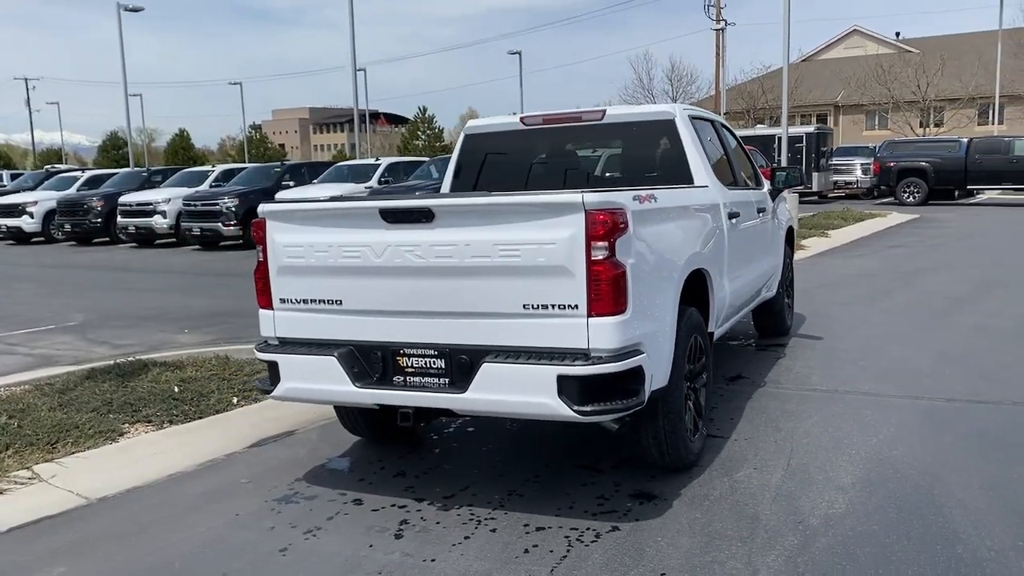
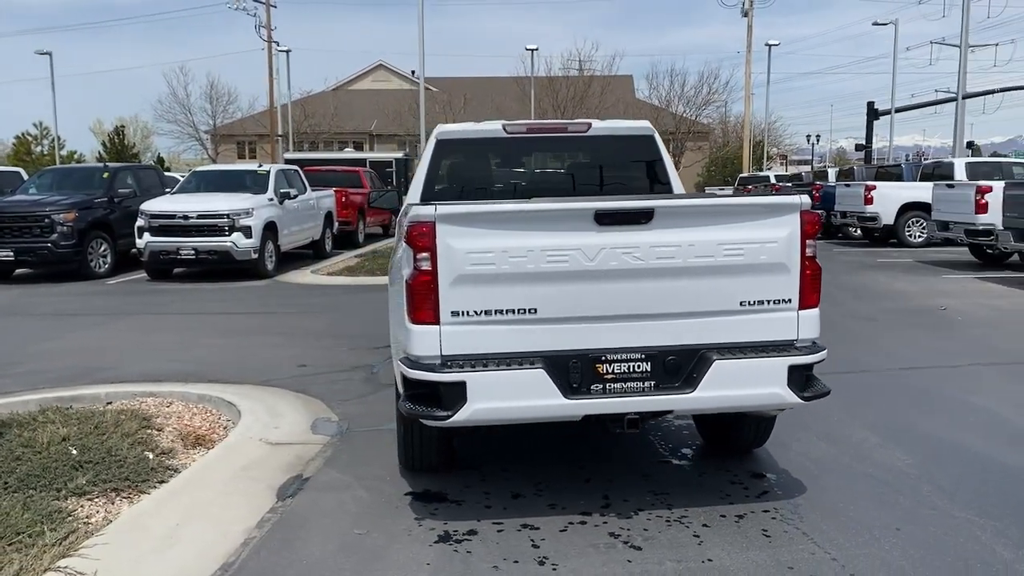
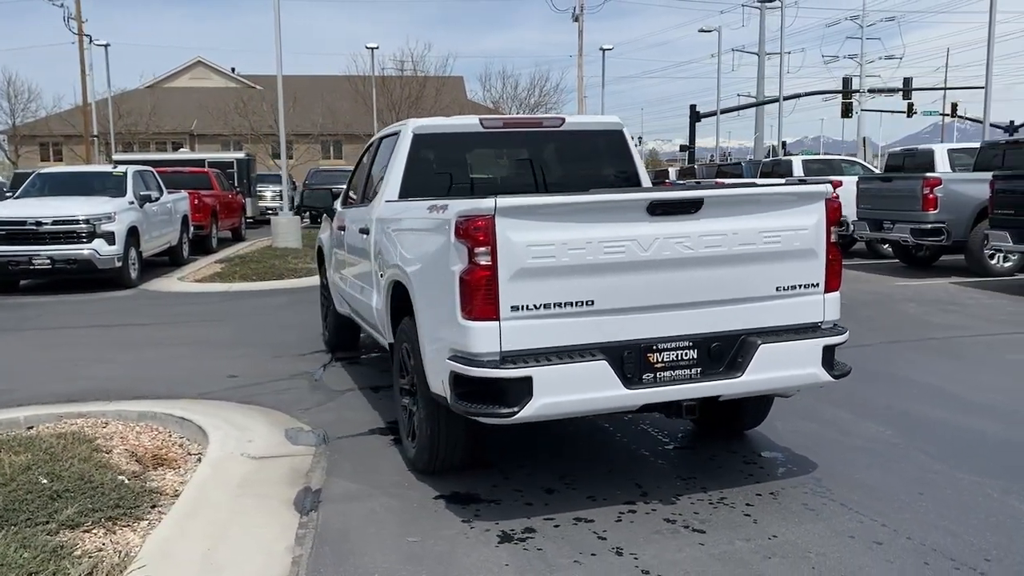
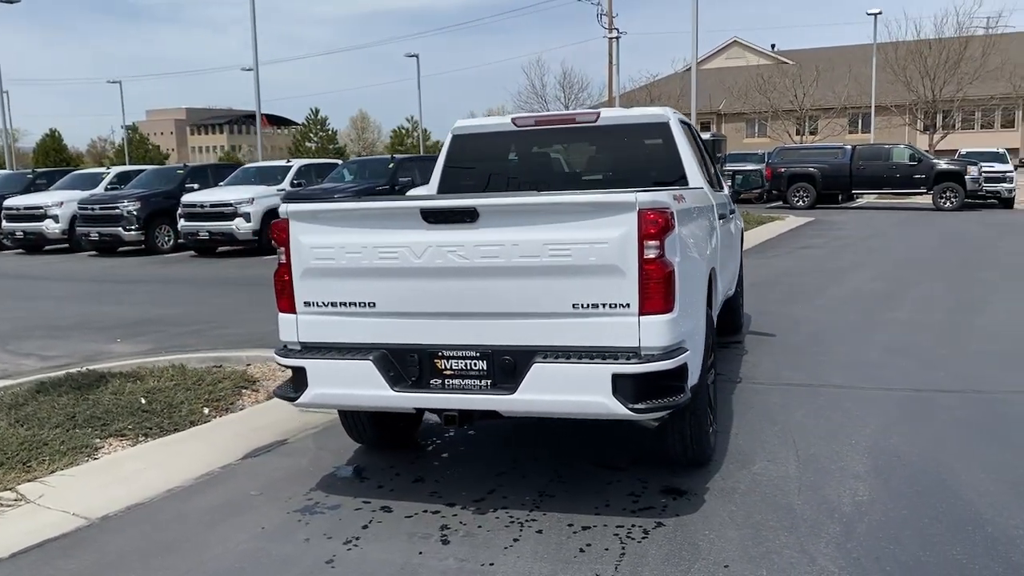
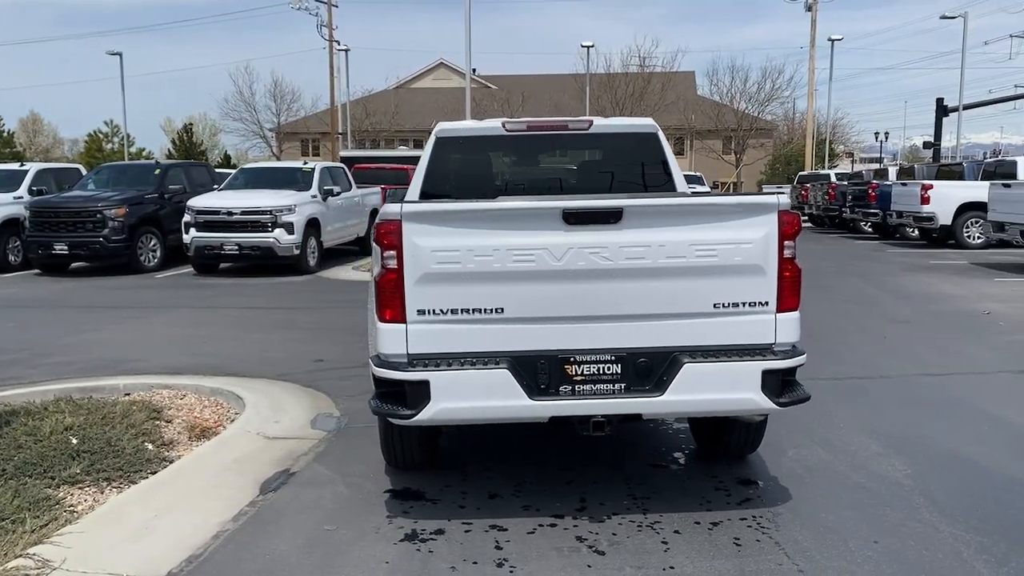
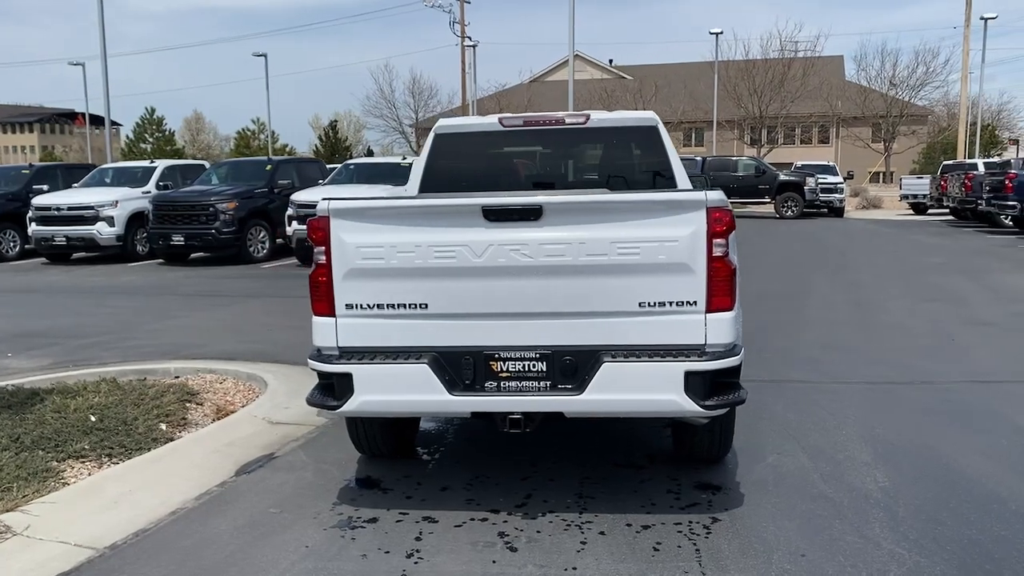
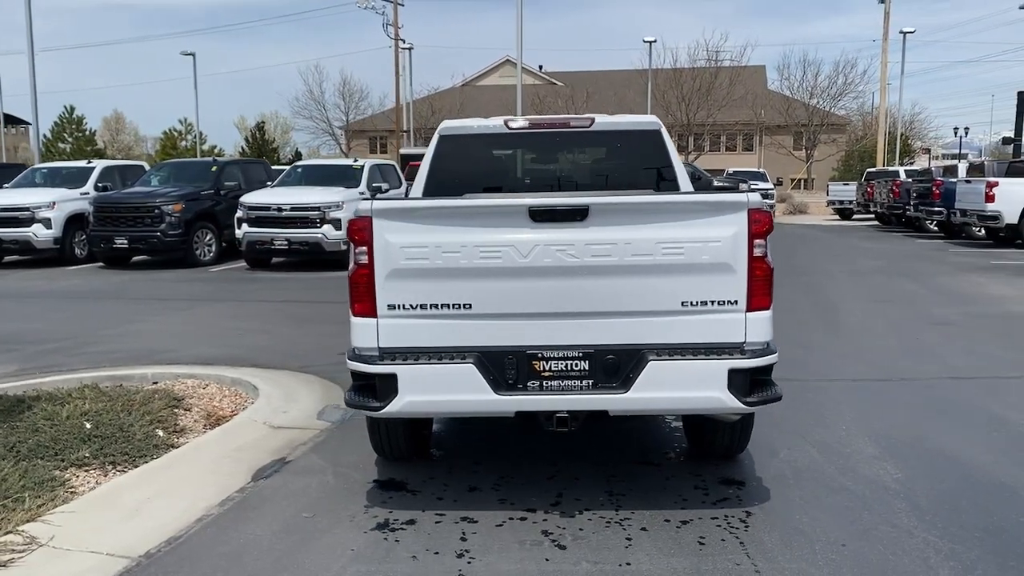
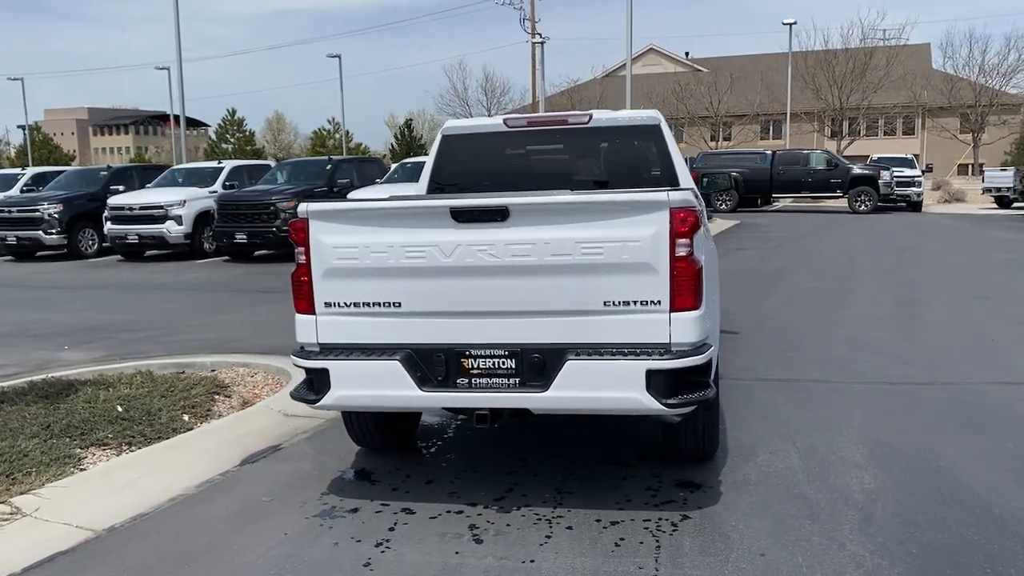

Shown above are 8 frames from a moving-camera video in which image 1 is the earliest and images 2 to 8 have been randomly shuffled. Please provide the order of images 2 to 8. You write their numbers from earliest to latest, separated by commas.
4, 8, 6, 7, 5, 2, 3
